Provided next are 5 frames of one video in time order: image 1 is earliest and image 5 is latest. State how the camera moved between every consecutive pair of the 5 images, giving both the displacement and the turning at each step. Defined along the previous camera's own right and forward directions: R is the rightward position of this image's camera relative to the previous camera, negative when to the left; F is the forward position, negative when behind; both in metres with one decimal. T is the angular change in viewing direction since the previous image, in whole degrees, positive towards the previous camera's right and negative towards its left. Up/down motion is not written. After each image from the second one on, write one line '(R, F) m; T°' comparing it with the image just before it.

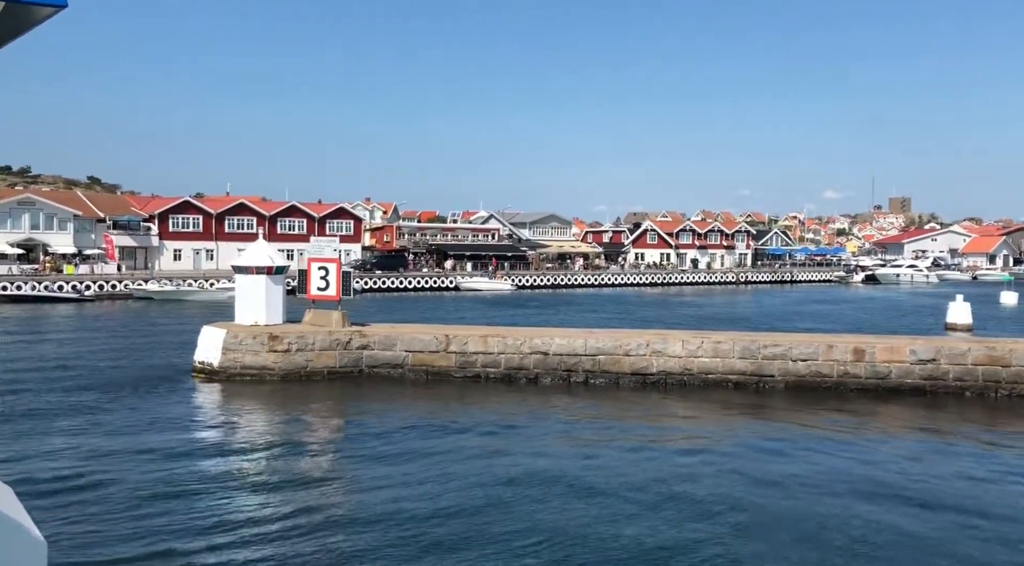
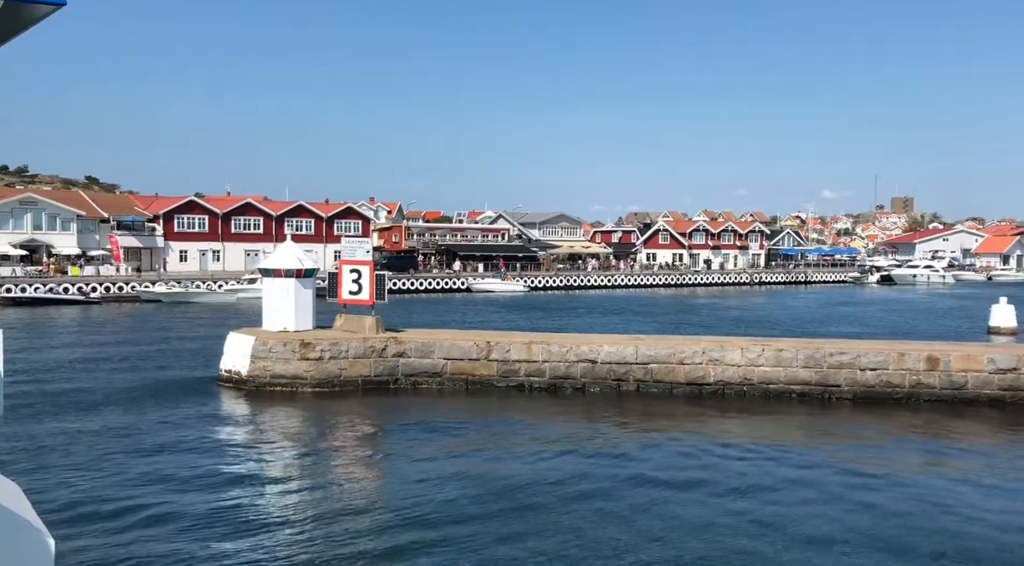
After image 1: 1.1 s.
(-0.9, +1.1) m; 0°
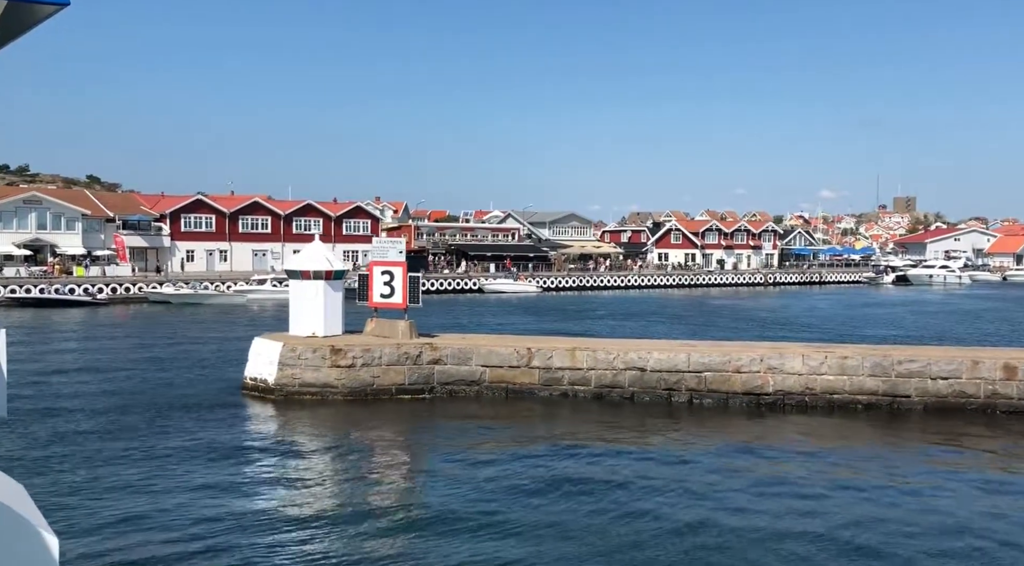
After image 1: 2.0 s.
(-0.8, +1.1) m; 0°
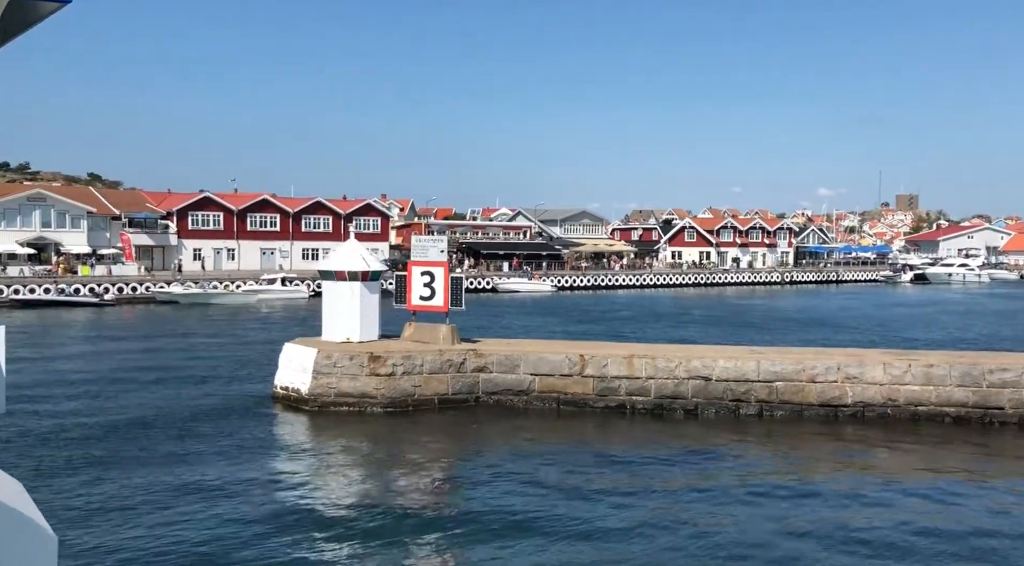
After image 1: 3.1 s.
(-0.9, +1.3) m; 0°
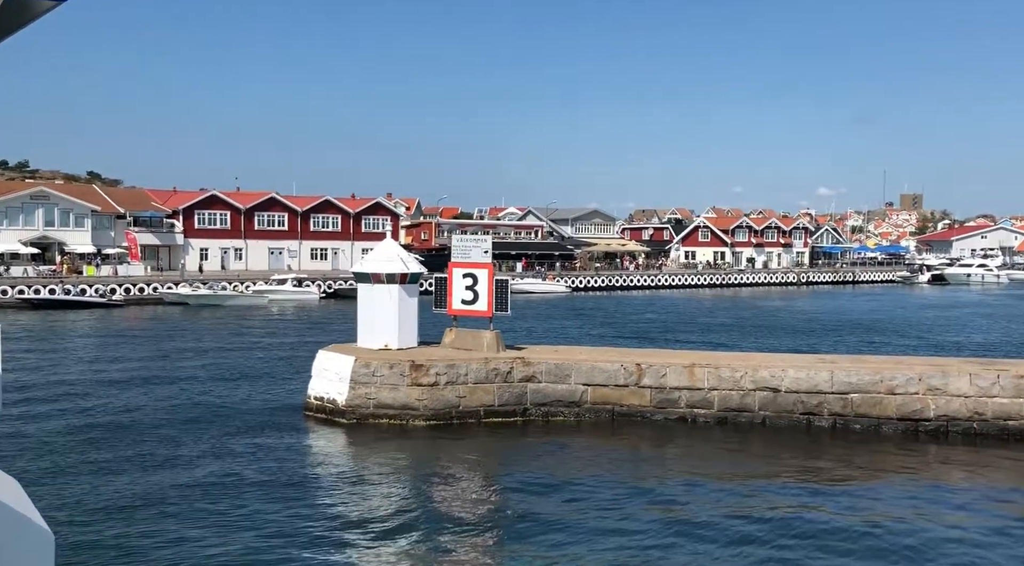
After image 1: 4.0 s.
(-0.8, +1.2) m; 0°
